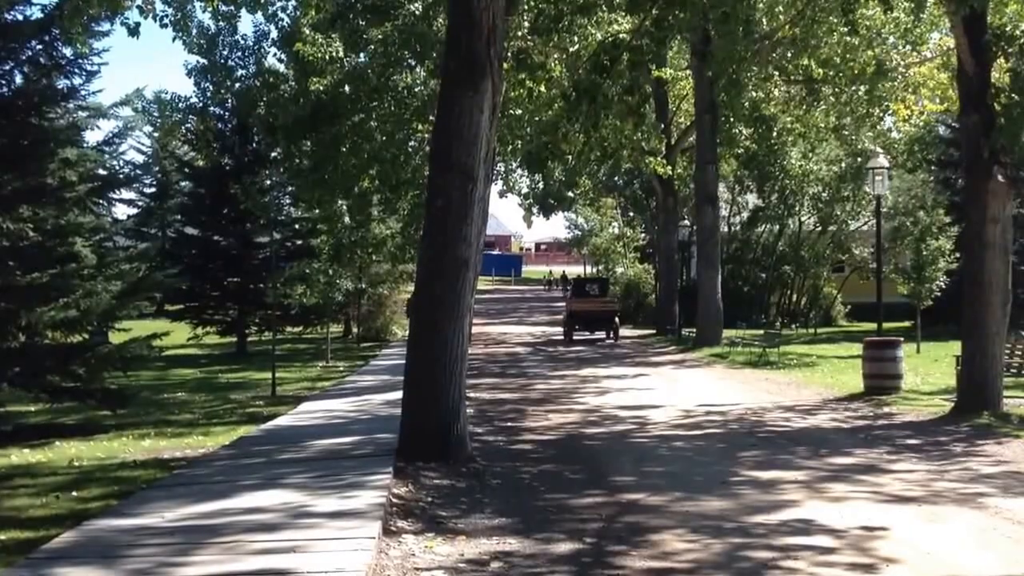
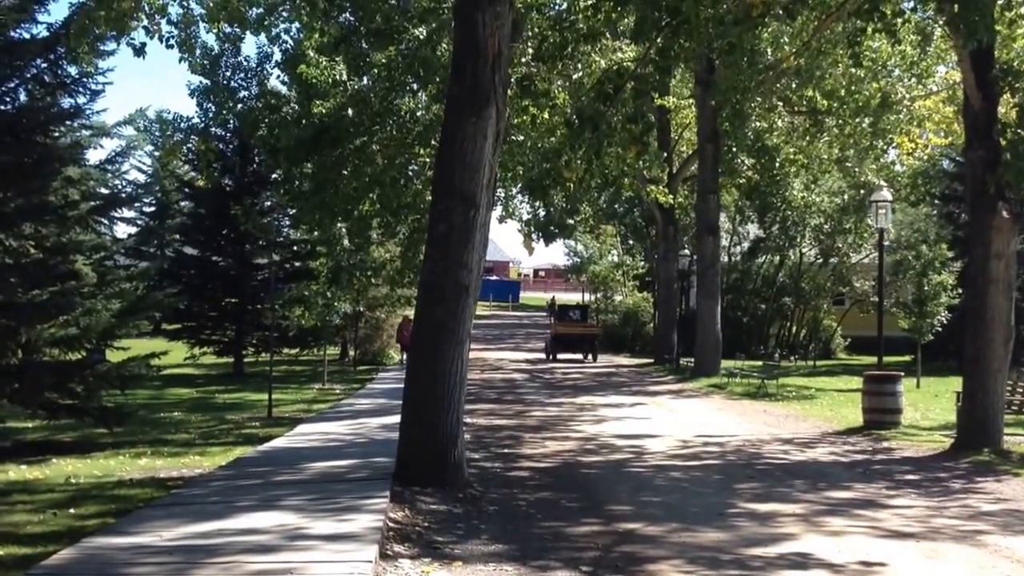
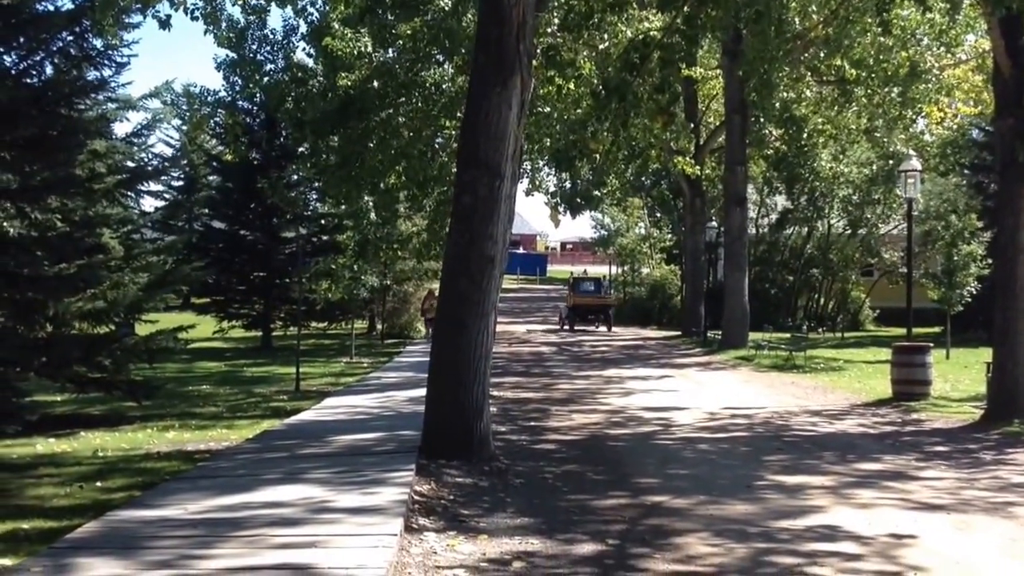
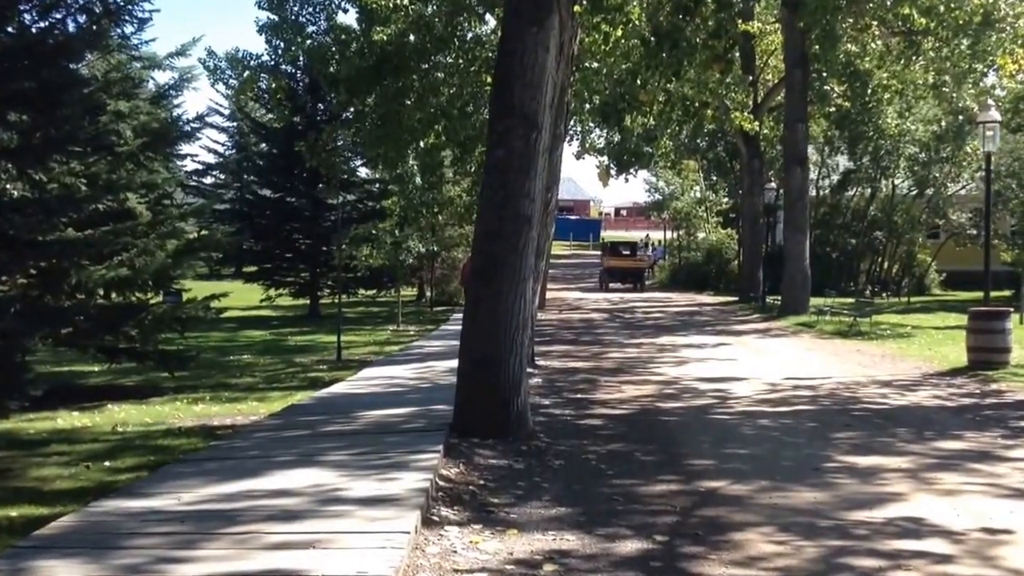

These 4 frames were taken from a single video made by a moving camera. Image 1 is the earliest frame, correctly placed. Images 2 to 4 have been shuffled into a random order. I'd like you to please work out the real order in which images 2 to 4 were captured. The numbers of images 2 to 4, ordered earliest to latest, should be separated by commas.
2, 3, 4
